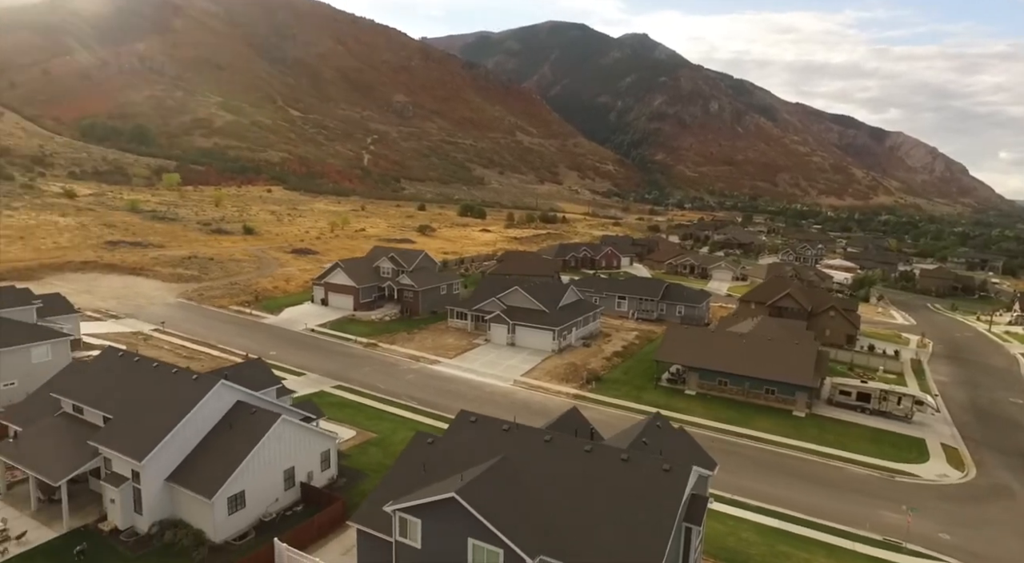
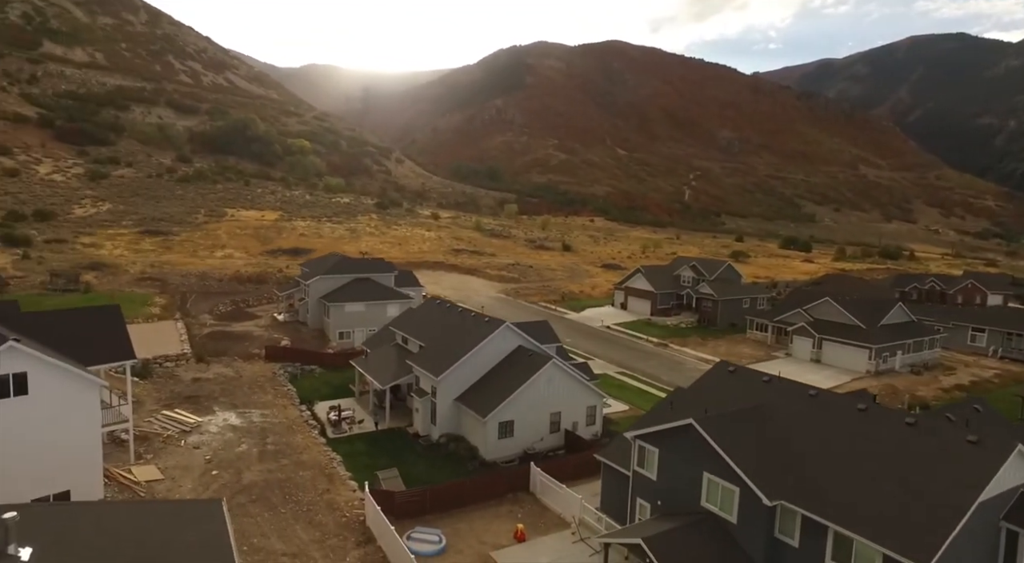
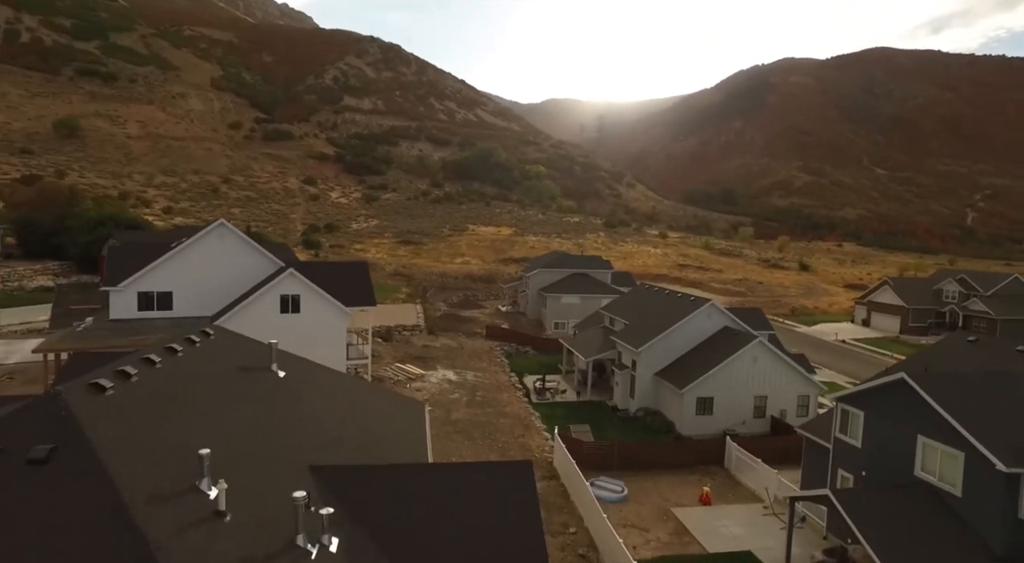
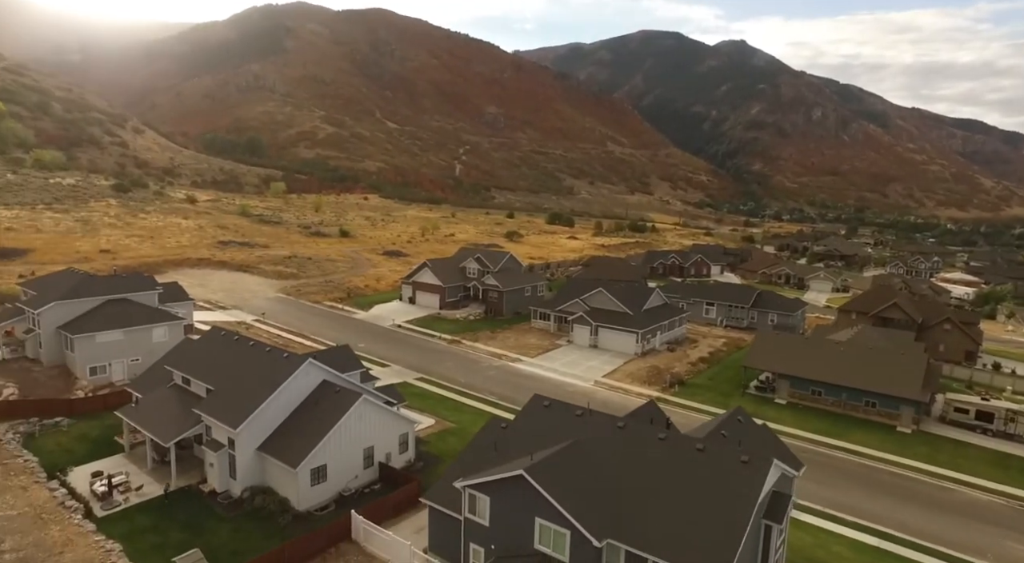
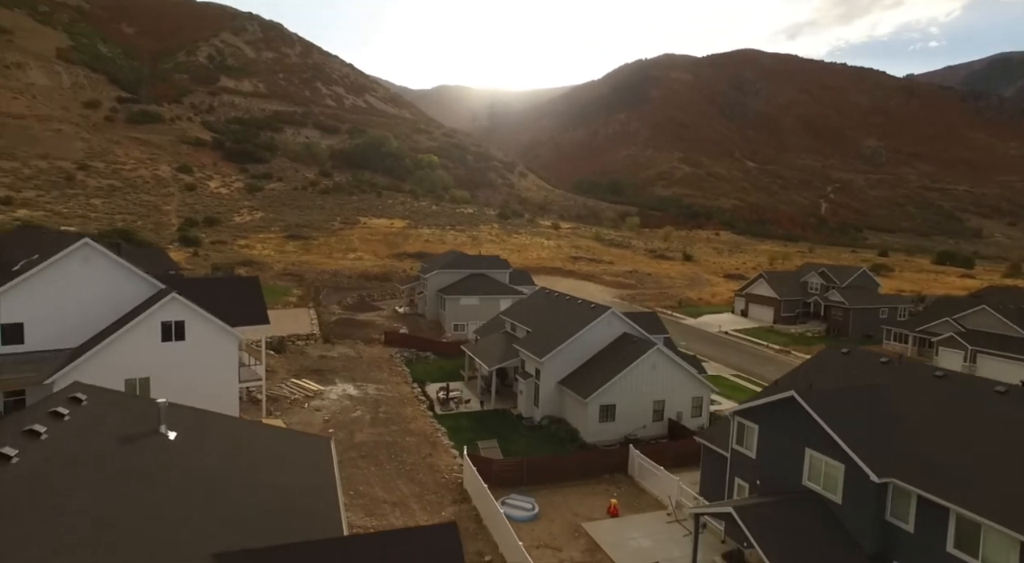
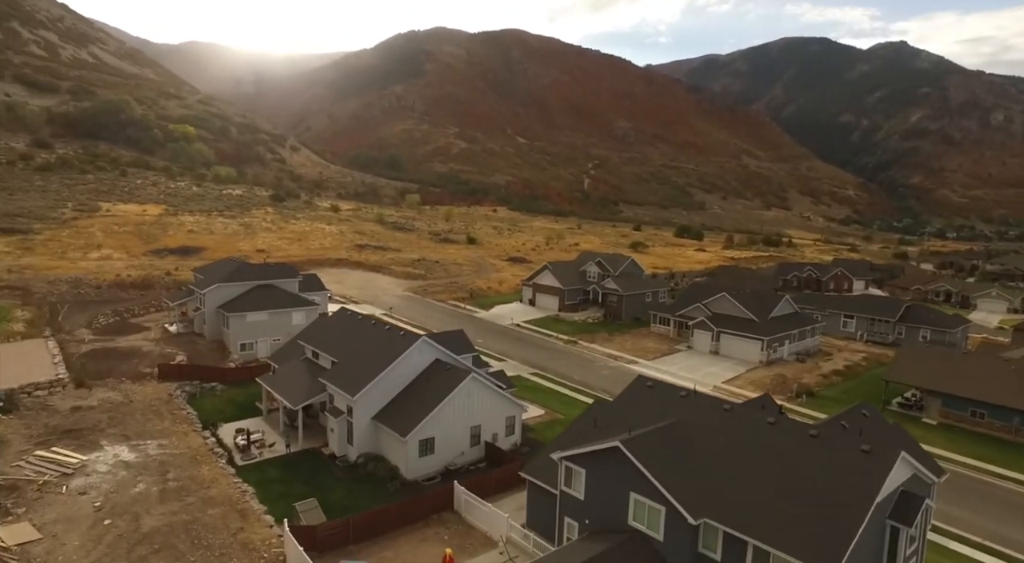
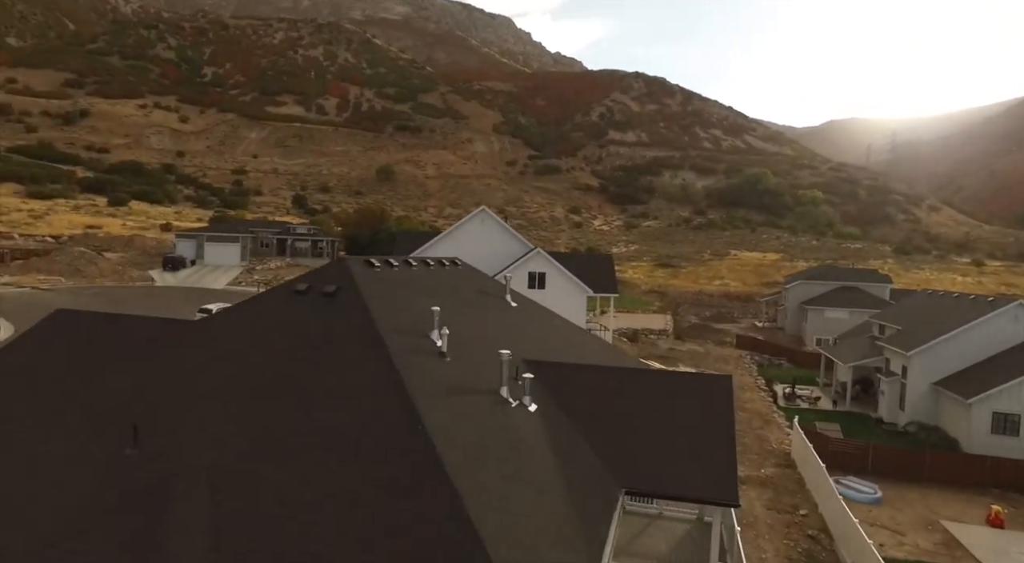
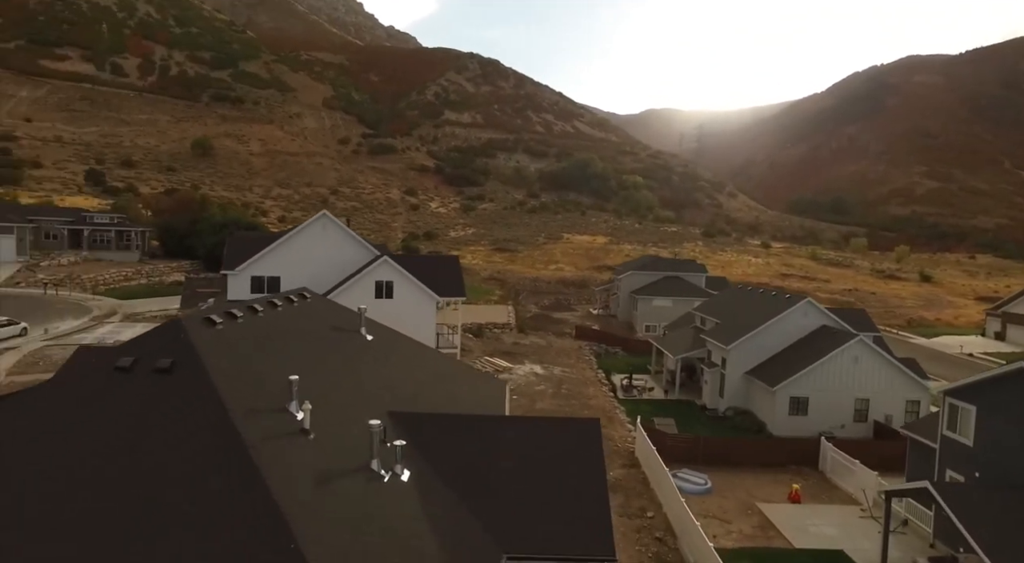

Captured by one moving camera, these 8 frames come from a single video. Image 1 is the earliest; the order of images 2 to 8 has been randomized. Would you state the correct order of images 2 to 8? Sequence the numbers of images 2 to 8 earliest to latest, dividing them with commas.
4, 6, 2, 5, 3, 8, 7
